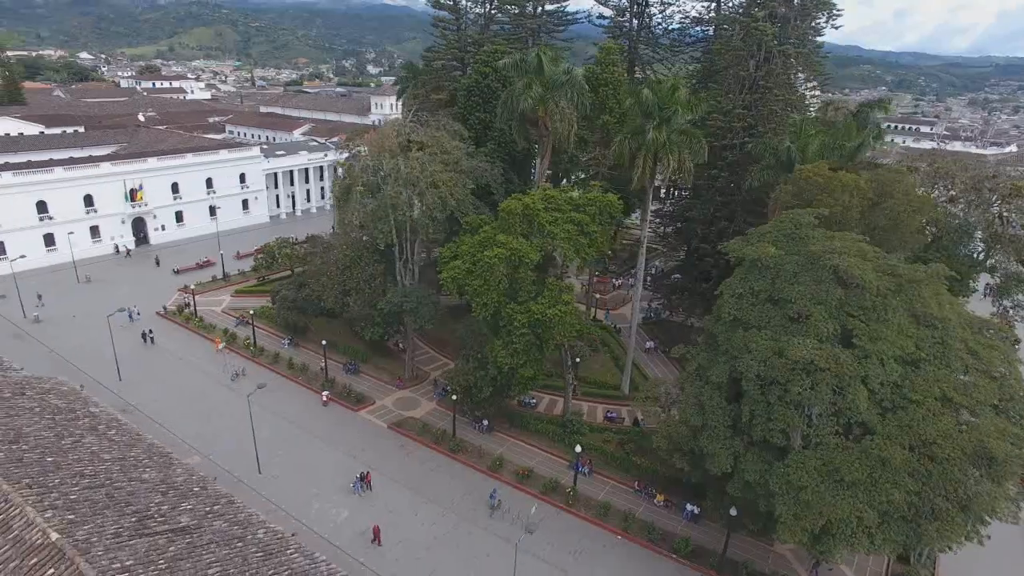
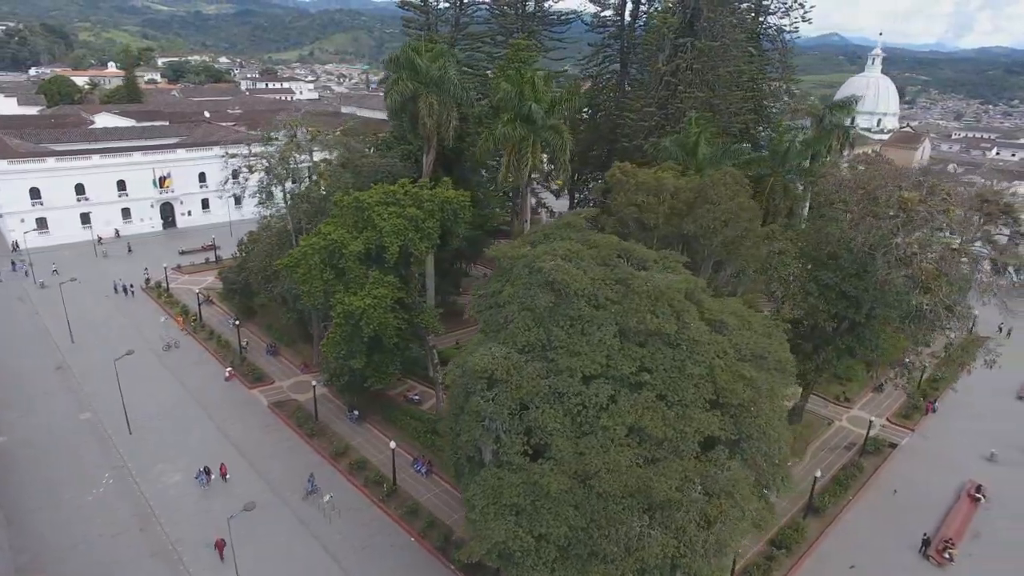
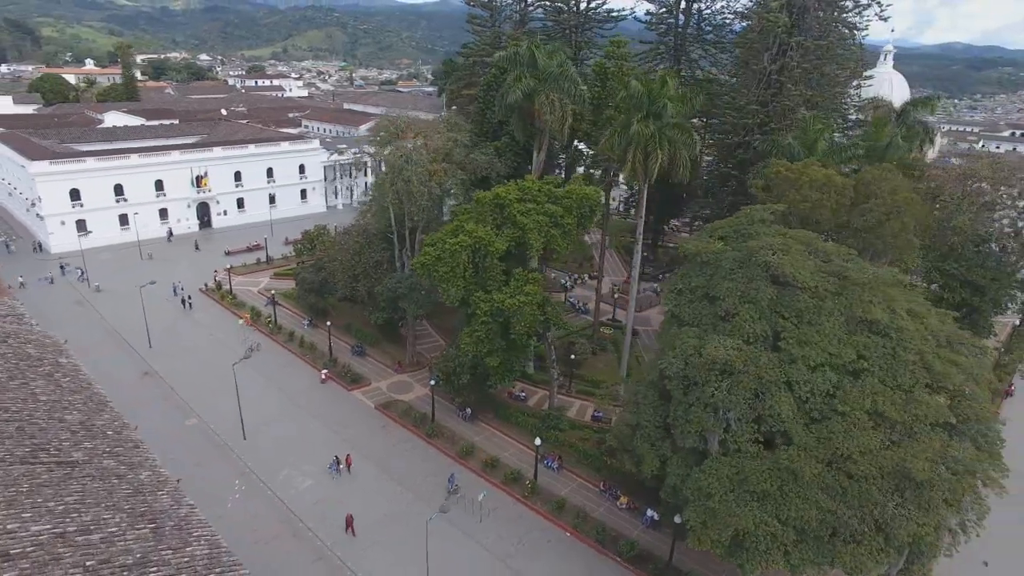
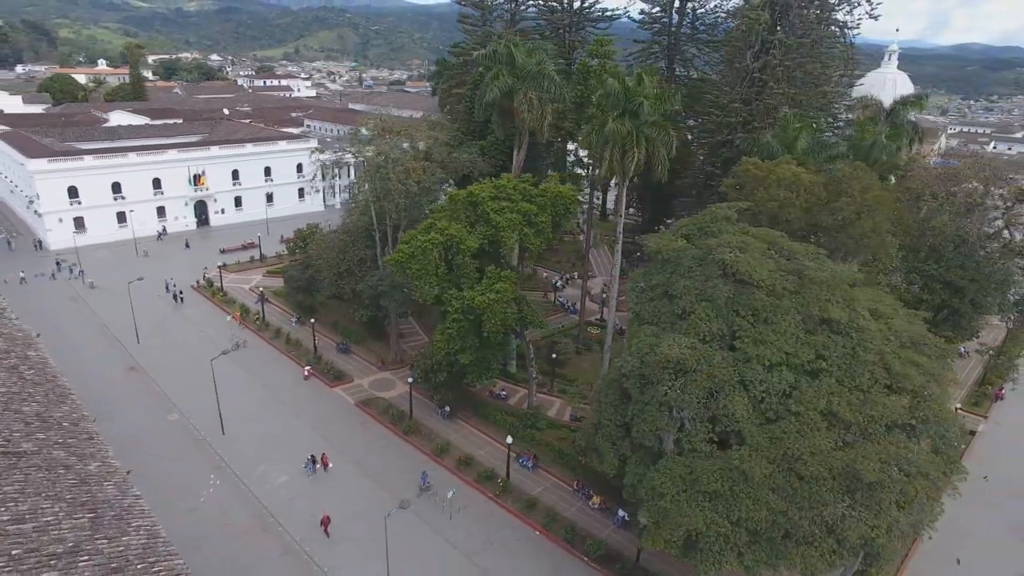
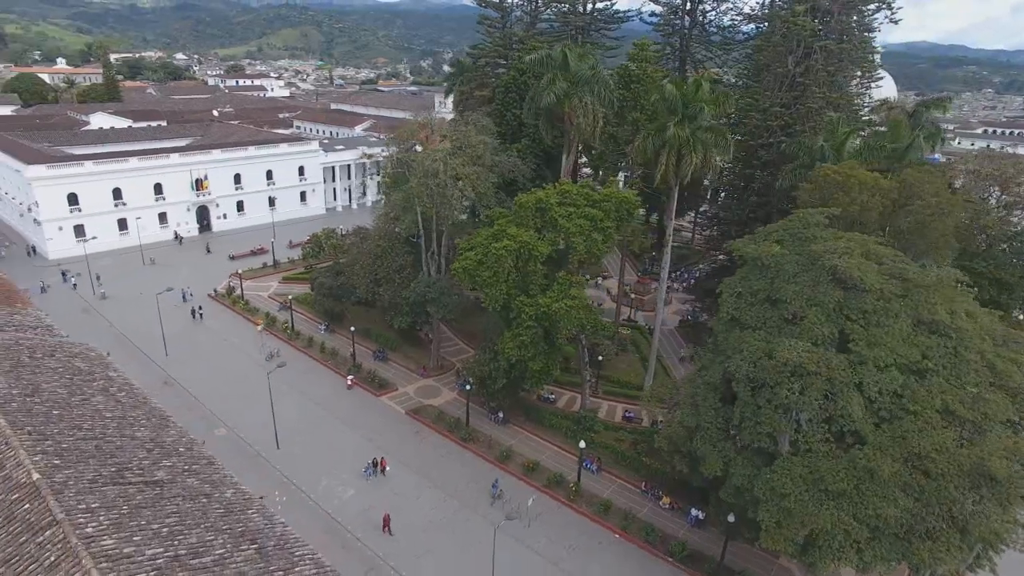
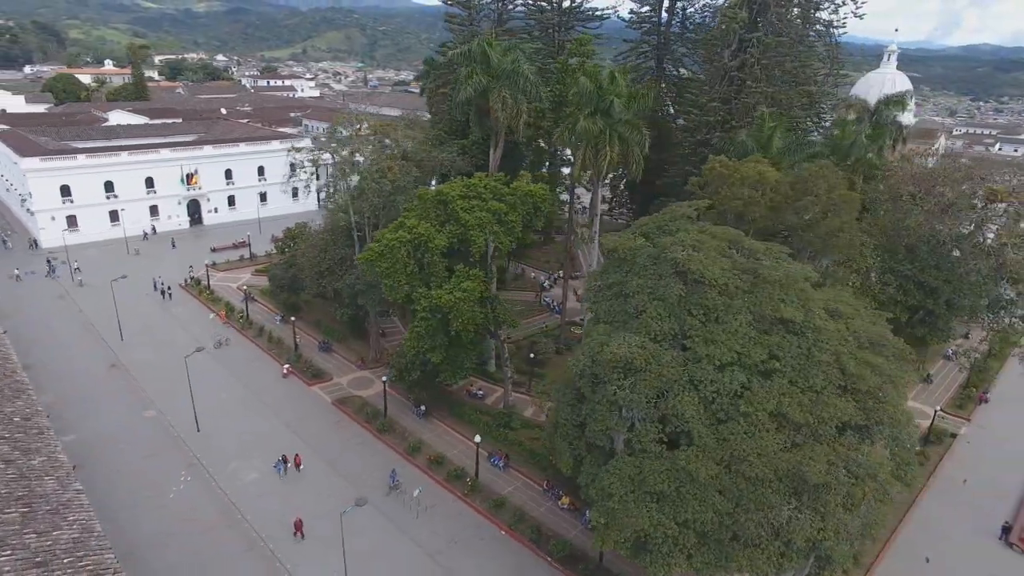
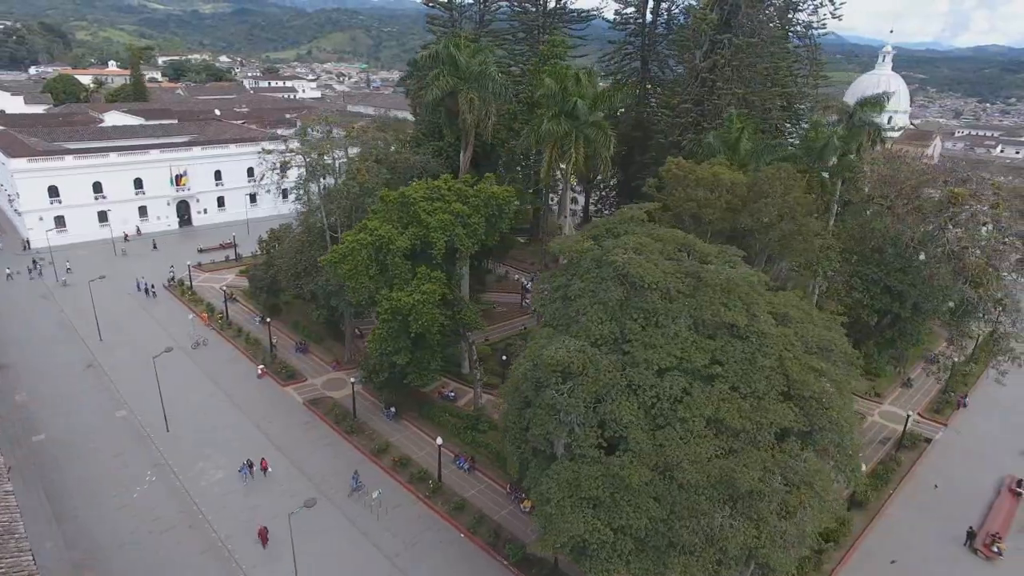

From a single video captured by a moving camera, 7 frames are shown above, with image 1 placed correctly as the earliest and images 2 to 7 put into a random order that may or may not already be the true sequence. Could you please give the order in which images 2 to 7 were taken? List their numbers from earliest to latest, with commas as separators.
5, 3, 4, 6, 7, 2
